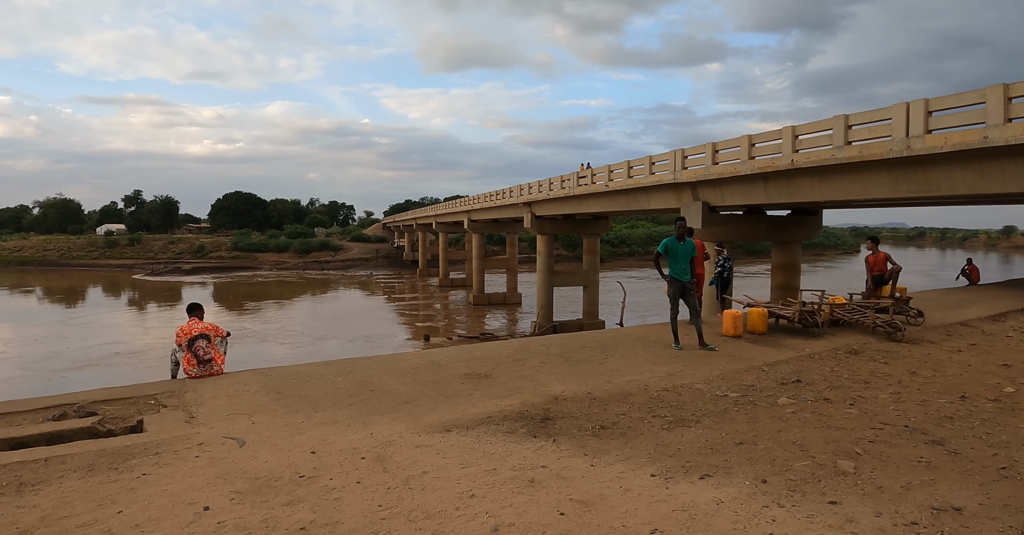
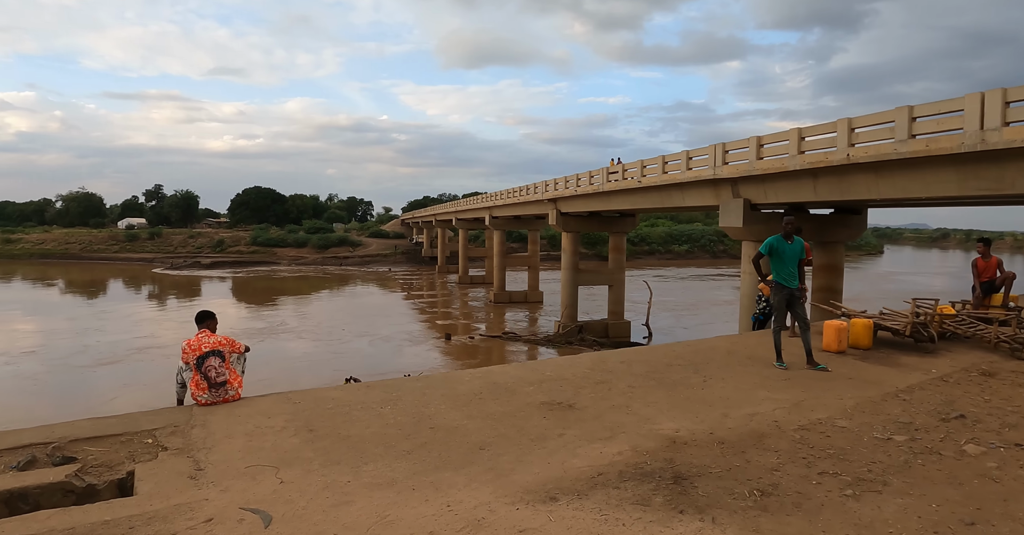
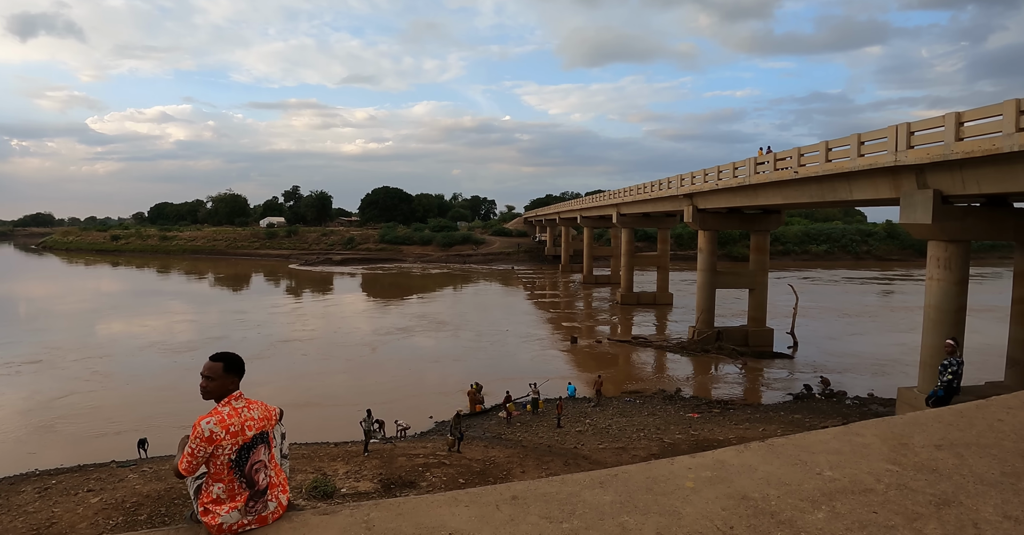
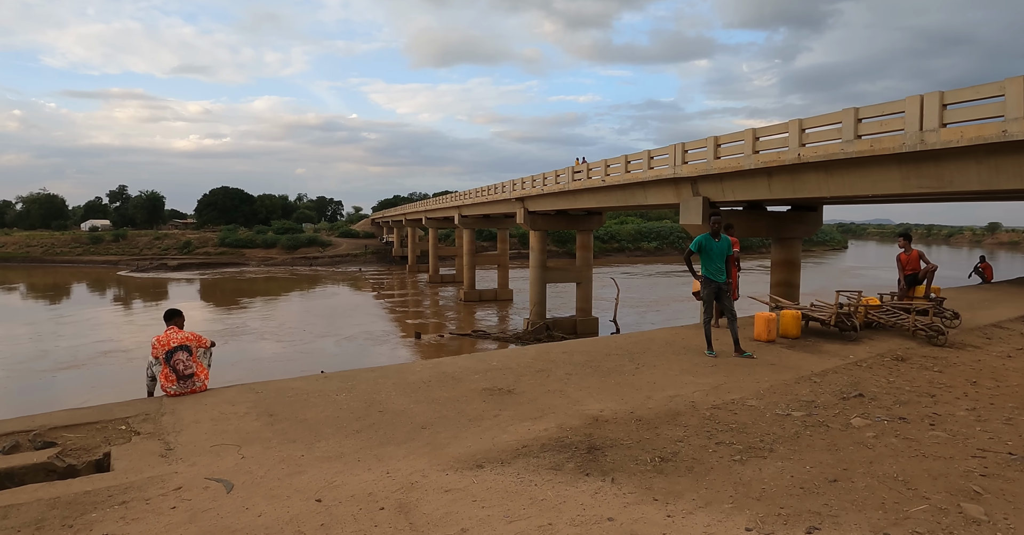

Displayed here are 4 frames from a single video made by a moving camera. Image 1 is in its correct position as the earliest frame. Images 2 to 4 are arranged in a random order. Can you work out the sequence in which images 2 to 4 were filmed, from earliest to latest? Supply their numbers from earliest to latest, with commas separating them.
4, 2, 3
